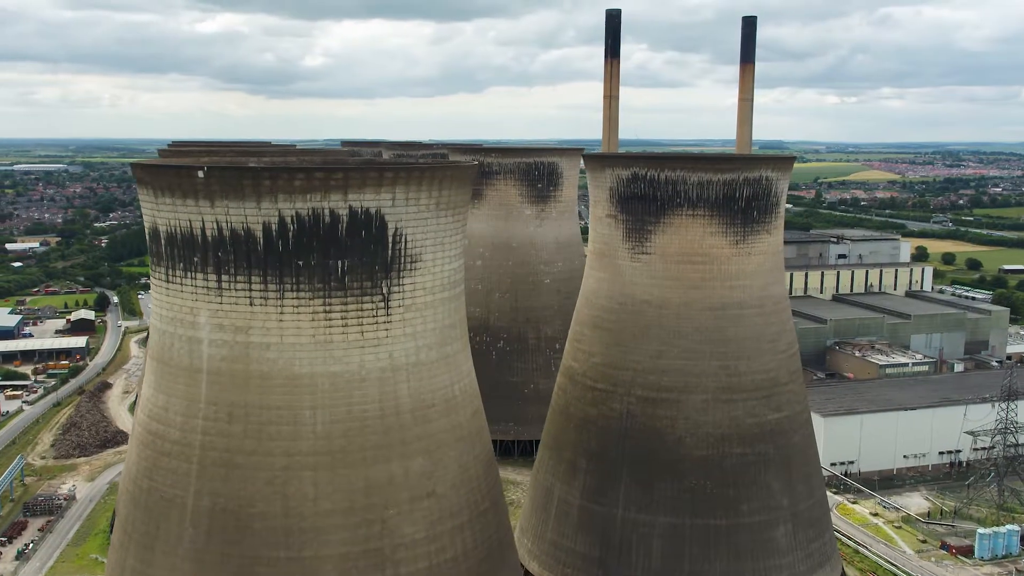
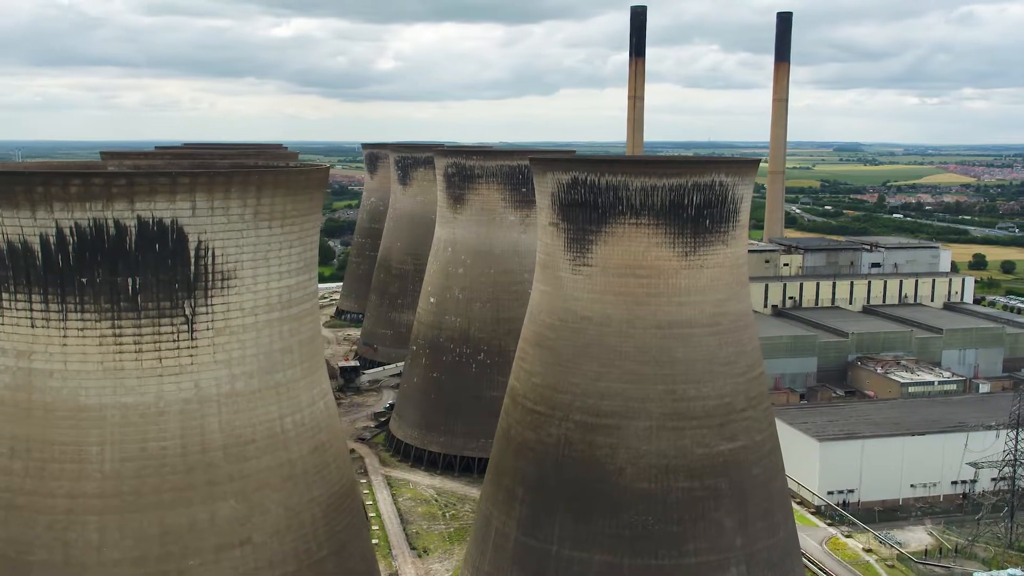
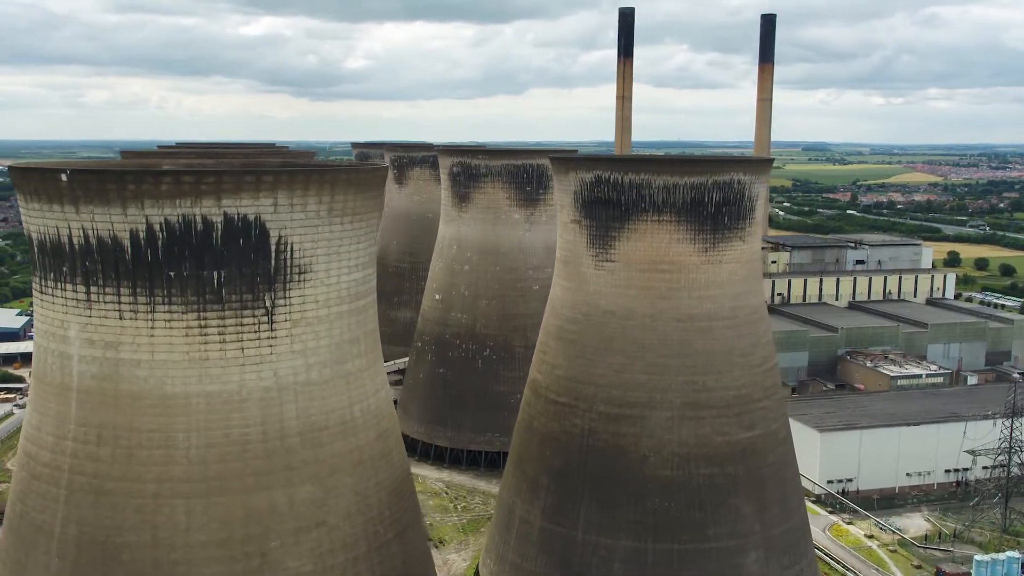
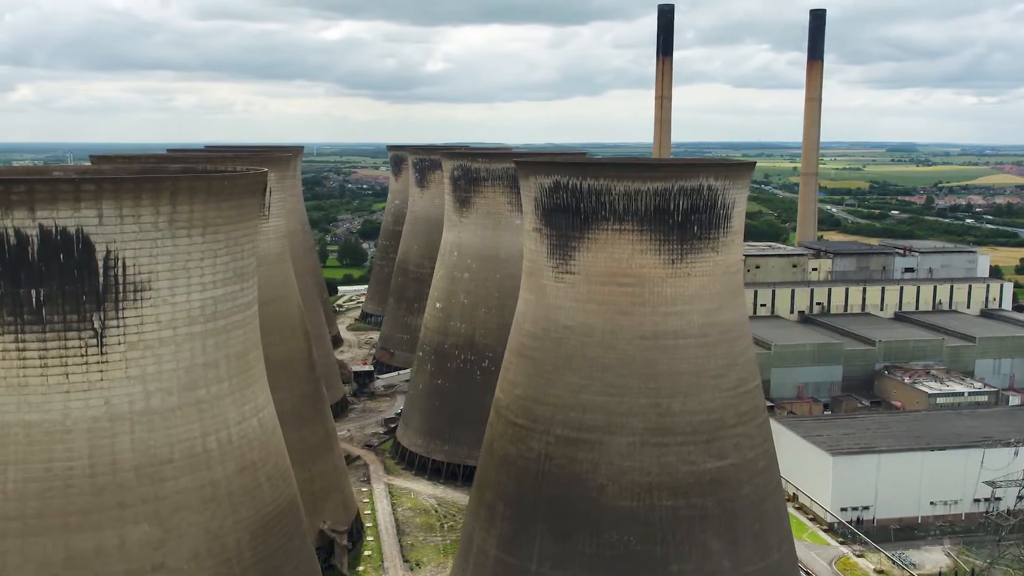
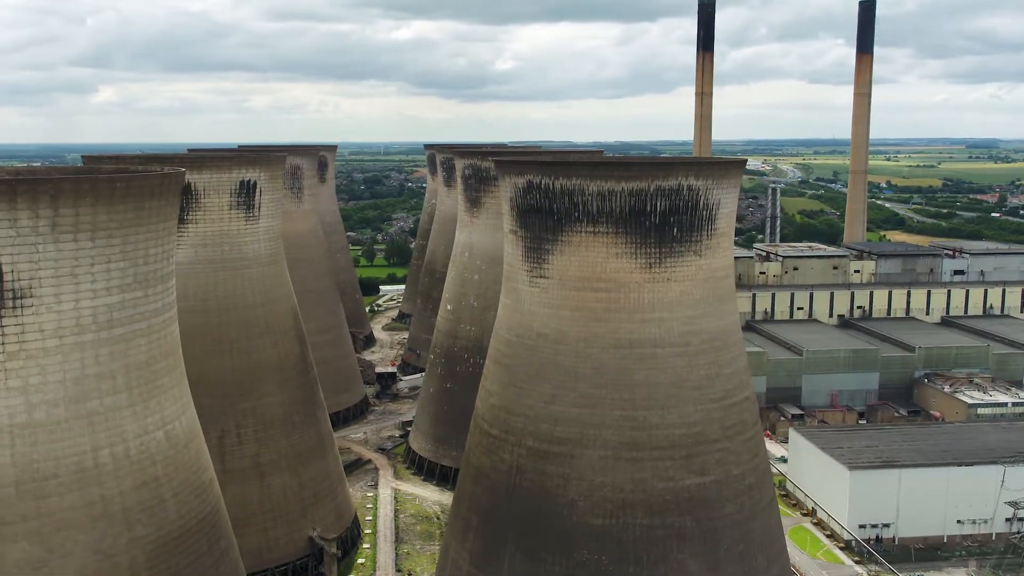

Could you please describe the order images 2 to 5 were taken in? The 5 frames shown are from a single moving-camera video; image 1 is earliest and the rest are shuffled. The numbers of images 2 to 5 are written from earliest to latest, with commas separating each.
3, 2, 4, 5
